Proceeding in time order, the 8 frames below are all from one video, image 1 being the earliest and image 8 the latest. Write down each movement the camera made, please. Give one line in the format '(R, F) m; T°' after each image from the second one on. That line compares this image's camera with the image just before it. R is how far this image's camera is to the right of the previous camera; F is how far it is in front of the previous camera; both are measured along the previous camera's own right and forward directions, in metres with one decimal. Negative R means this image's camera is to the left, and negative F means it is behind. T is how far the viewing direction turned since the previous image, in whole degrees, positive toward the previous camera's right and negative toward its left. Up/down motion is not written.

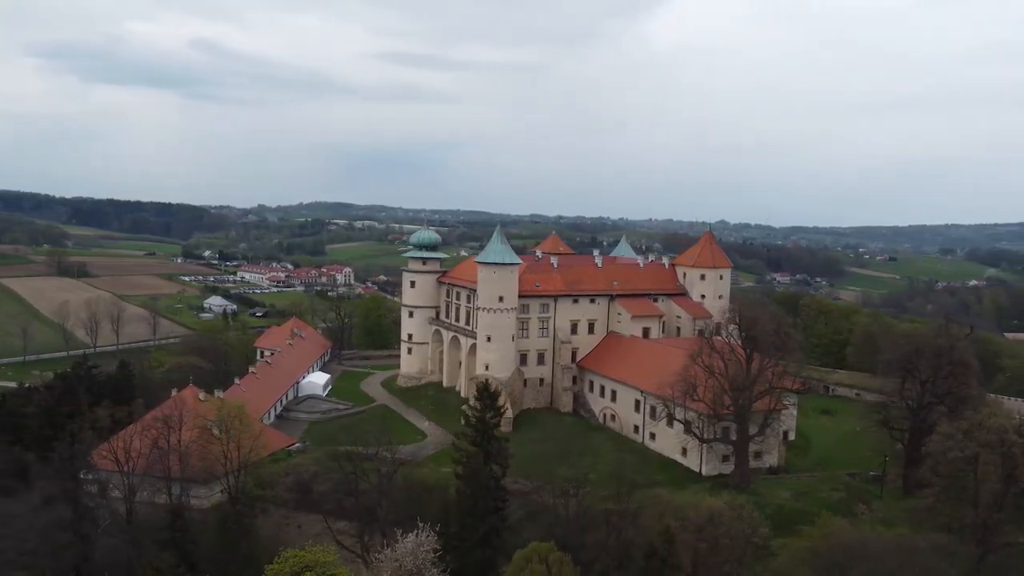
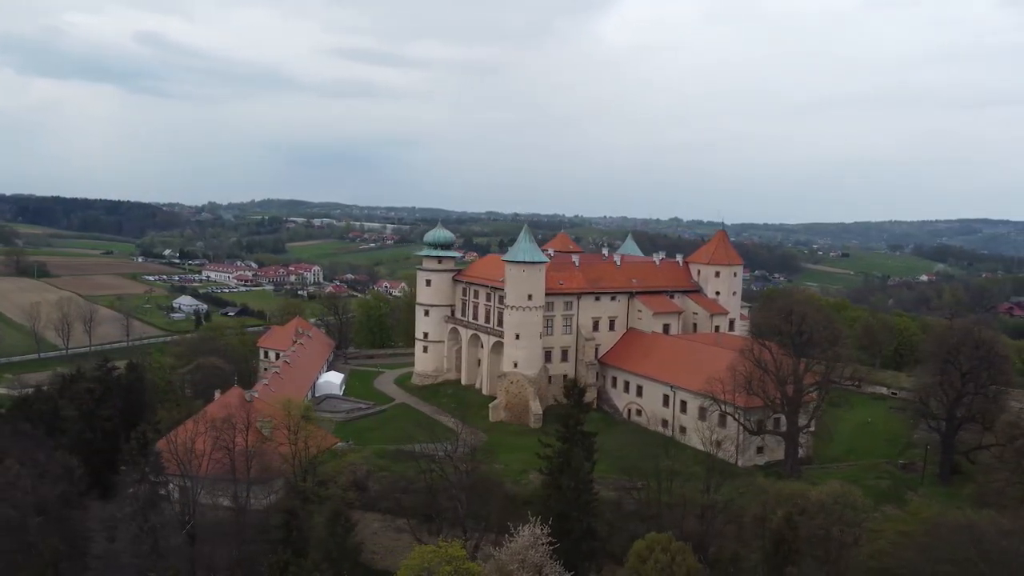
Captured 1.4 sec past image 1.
(-4.6, -0.5) m; +3°
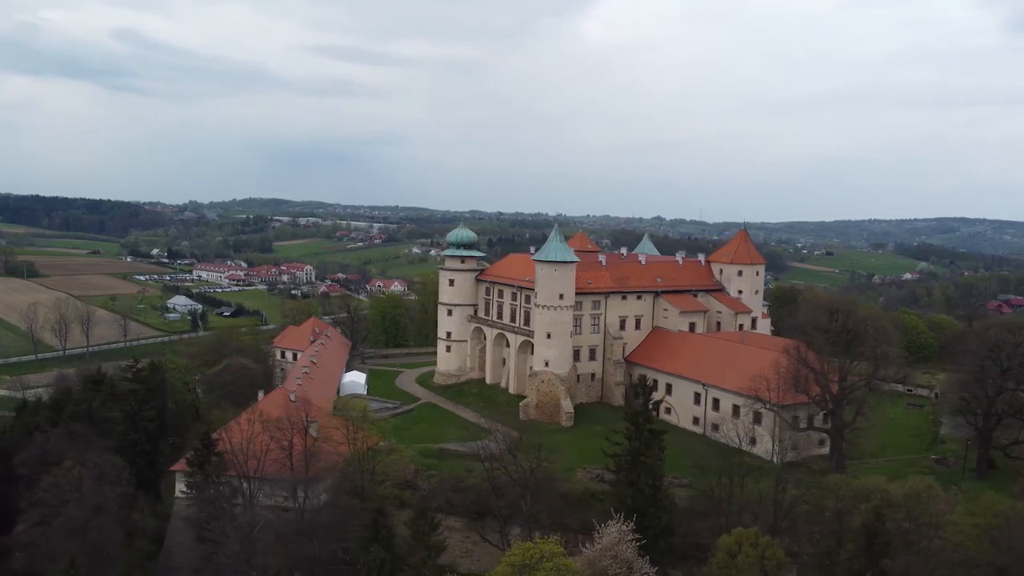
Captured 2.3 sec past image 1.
(-3.1, -0.3) m; +1°
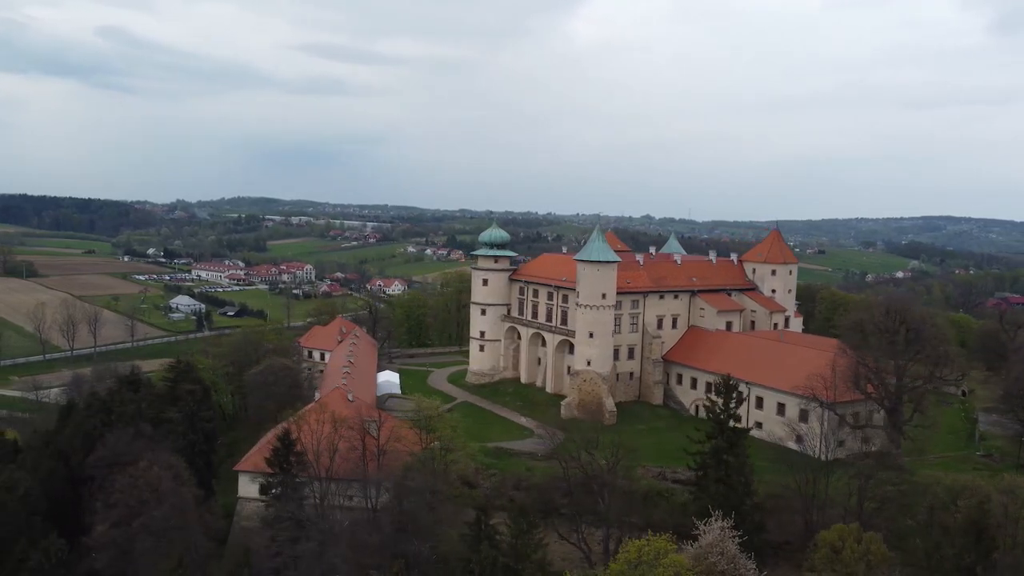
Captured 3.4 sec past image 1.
(-3.4, -0.3) m; +1°
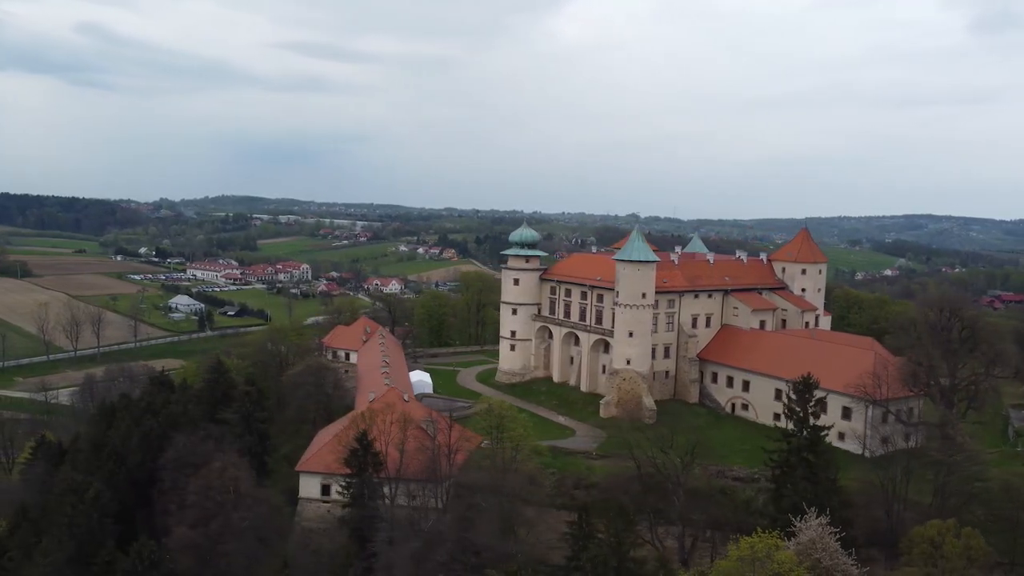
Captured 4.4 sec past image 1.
(-3.5, -0.2) m; +1°
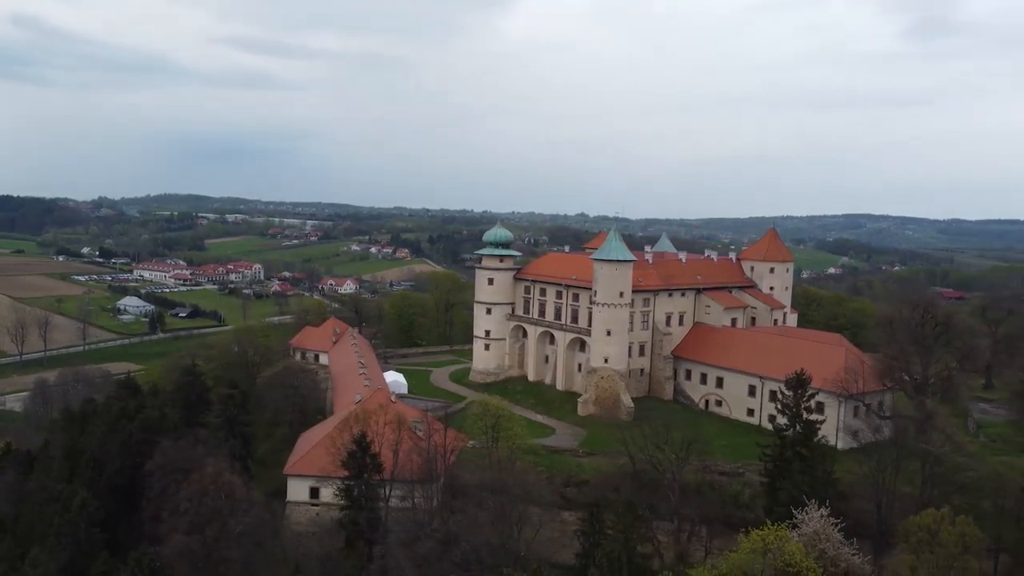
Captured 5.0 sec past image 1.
(-1.9, -0.1) m; +4°
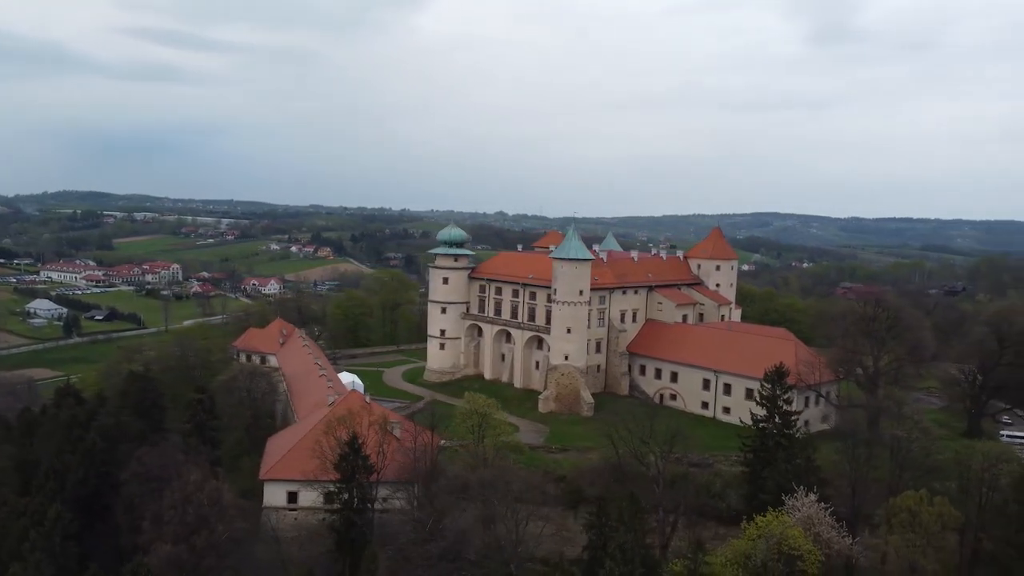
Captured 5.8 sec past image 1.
(-2.8, -0.2) m; +6°
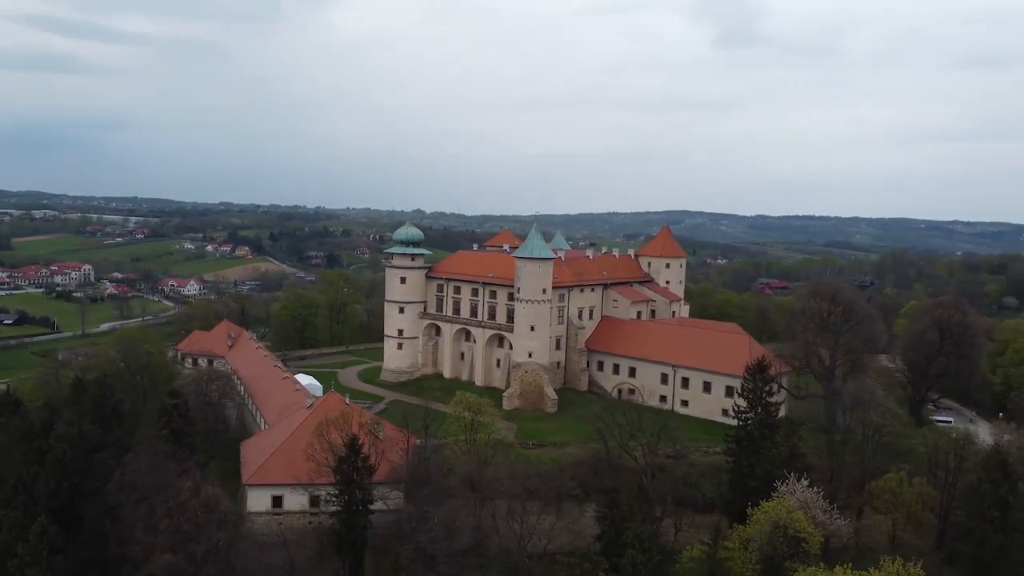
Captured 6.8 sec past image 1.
(-3.1, -0.4) m; +6°
